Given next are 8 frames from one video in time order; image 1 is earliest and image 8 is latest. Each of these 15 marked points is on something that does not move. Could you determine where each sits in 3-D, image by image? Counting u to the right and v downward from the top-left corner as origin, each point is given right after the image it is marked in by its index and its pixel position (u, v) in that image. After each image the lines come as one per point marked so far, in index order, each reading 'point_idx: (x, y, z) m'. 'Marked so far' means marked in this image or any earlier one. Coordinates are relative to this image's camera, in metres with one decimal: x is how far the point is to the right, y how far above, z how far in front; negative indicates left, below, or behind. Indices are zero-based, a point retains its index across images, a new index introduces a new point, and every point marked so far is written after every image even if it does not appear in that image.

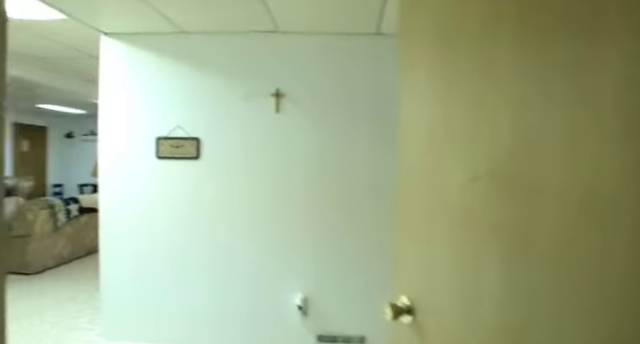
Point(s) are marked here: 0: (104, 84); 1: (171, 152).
0: (-1.0, +0.4, +2.7) m
1: (-0.7, +0.1, +2.6) m
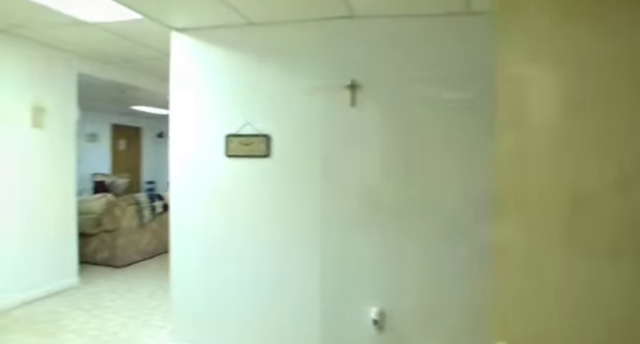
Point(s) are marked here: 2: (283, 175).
0: (-0.7, +0.4, +2.7) m
1: (-0.4, +0.1, +2.6) m
2: (-0.2, 0.0, +2.6) m
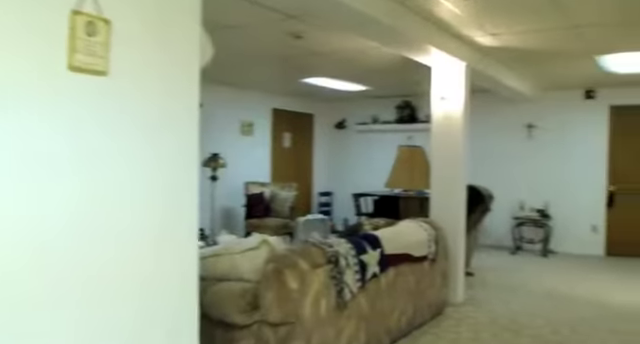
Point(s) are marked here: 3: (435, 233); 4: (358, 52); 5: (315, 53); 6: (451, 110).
0: (-0.8, +0.4, +2.2) m
1: (-0.5, +0.1, +2.2) m
2: (-0.3, 0.0, +2.2) m
3: (+0.8, -0.4, +4.1) m
4: (+0.3, +1.1, +5.0) m
5: (0.0, +1.1, +5.1) m
6: (+1.1, +0.5, +4.6) m
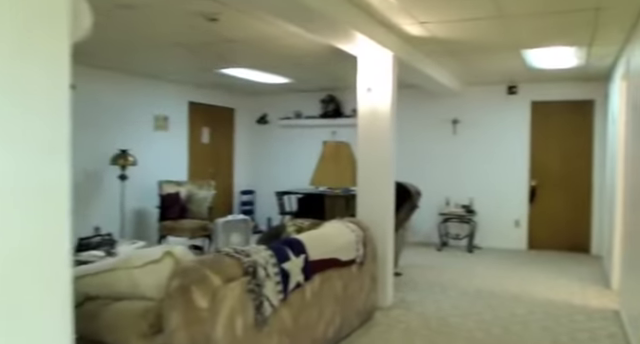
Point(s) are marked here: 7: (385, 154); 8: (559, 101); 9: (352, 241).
0: (-1.1, +0.4, +1.7) m
1: (-0.8, +0.1, +1.8) m
2: (-0.6, 0.0, +1.8) m
3: (+0.3, -0.4, +3.8) m
4: (-0.3, +1.1, +4.7) m
5: (-0.7, +1.1, +4.7) m
6: (+0.4, +0.5, +4.4) m
7: (+0.5, +0.1, +4.4) m
8: (+3.0, +0.9, +7.1) m
9: (+0.2, -0.4, +3.6) m
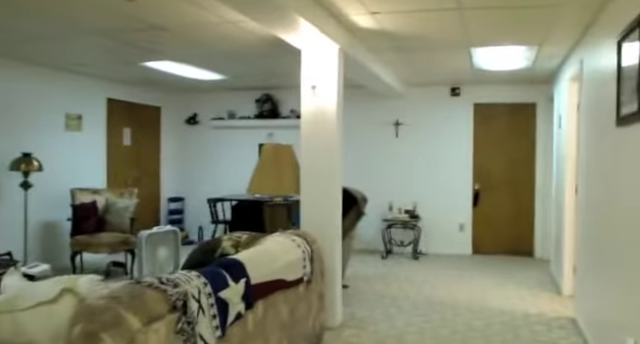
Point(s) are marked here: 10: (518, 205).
0: (-1.2, +0.4, +1.1) m
1: (-0.9, +0.1, +1.2) m
2: (-0.7, 0.0, +1.2) m
3: (0.0, -0.5, +3.3) m
4: (-0.8, +1.0, +4.1) m
5: (-1.2, +1.0, +4.1) m
6: (0.0, +0.5, +3.9) m
7: (+0.1, +0.1, +3.9) m
8: (+2.2, +0.8, +6.9) m
9: (-0.1, -0.5, +3.1) m
10: (+2.4, -0.4, +6.9) m
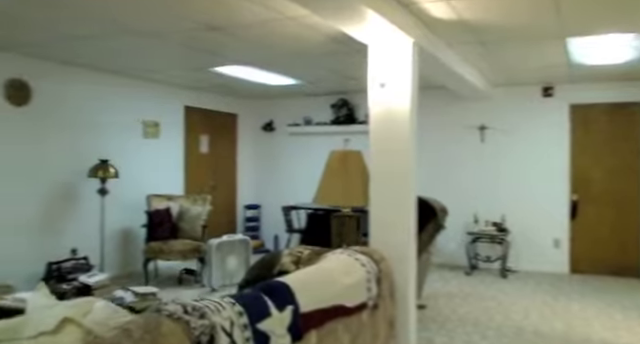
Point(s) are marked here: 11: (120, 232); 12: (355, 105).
0: (-1.1, +0.4, +0.9) m
1: (-0.8, +0.1, +1.0) m
2: (-0.6, 0.0, +1.0) m
3: (+0.3, -0.5, +2.9) m
4: (-0.3, +1.0, +3.9) m
5: (-0.7, +1.0, +3.9) m
6: (+0.5, +0.4, +3.5) m
7: (+0.5, +0.1, +3.5) m
8: (+3.1, +0.7, +6.2) m
9: (+0.2, -0.5, +2.7) m
10: (+3.2, -0.5, +6.1) m
11: (-2.2, -0.7, +6.3) m
12: (+0.5, +0.9, +7.5) m
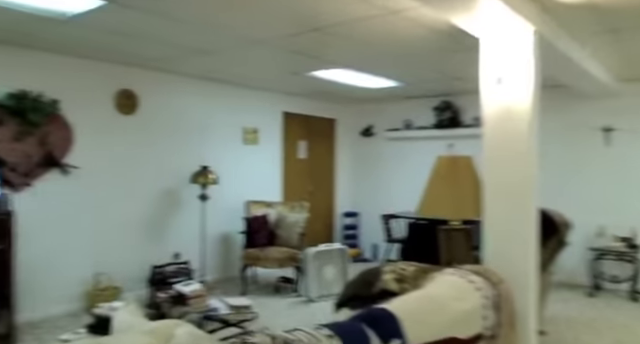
0: (-1.0, +0.4, +0.9) m
1: (-0.7, +0.1, +0.8) m
2: (-0.5, -0.1, +0.8) m
3: (+0.8, -0.5, +2.6) m
4: (+0.4, +0.9, +3.6) m
5: (0.0, +0.9, +3.7) m
6: (+1.1, +0.4, +3.1) m
7: (+1.1, 0.0, +3.1) m
8: (+4.1, +0.7, +5.3) m
9: (+0.6, -0.5, +2.4) m
10: (+4.2, -0.6, +5.2) m
11: (-1.1, -0.7, +6.3) m
12: (+1.7, +0.8, +7.0) m
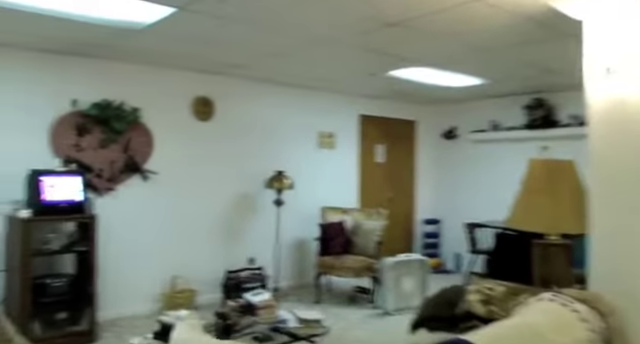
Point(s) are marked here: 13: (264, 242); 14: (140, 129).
0: (-0.9, +0.4, +0.7) m
1: (-0.6, +0.1, +0.6) m
2: (-0.4, -0.1, +0.6) m
3: (+1.1, -0.6, +2.2) m
4: (+0.8, +0.9, +3.3) m
5: (+0.5, +0.9, +3.5) m
6: (+1.4, +0.4, +2.7) m
7: (+1.5, 0.0, +2.7) m
8: (+4.7, +0.6, +4.4) m
9: (+0.9, -0.6, +2.0) m
10: (+4.8, -0.6, +4.3) m
11: (-0.3, -0.8, +6.2) m
12: (+2.6, +0.7, +6.5) m
13: (-0.6, -0.7, +5.9) m
14: (-1.6, +0.4, +4.9) m
